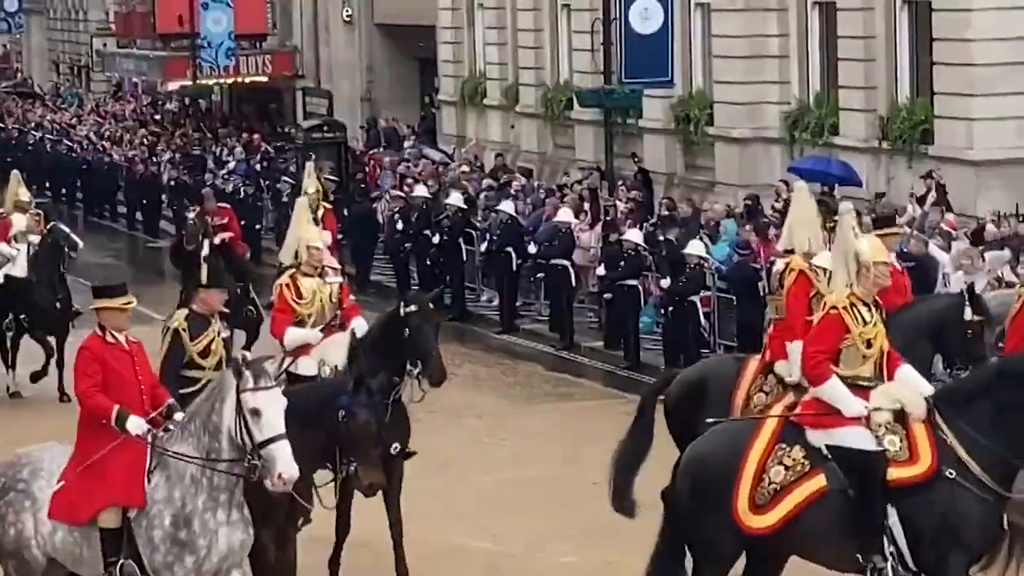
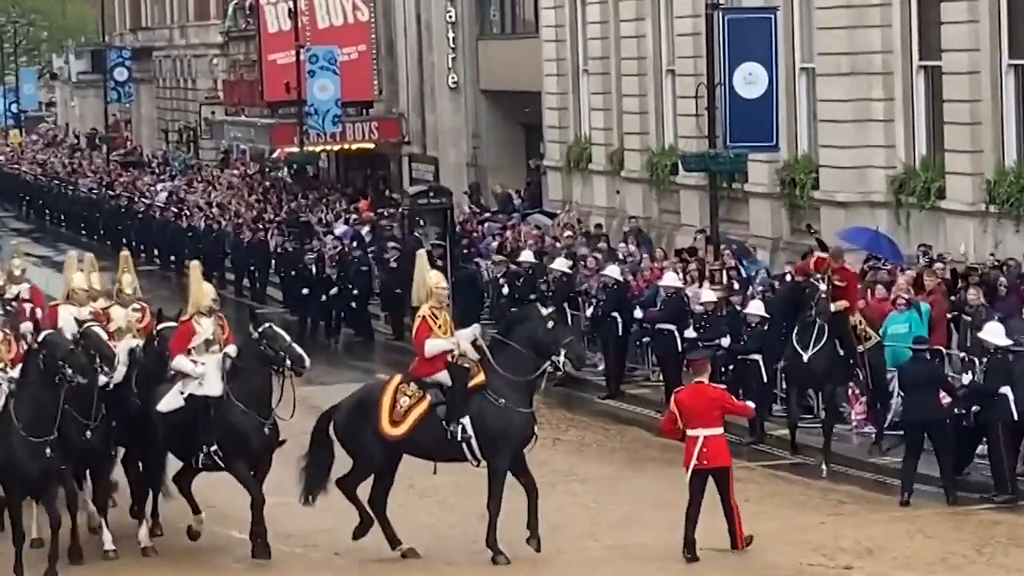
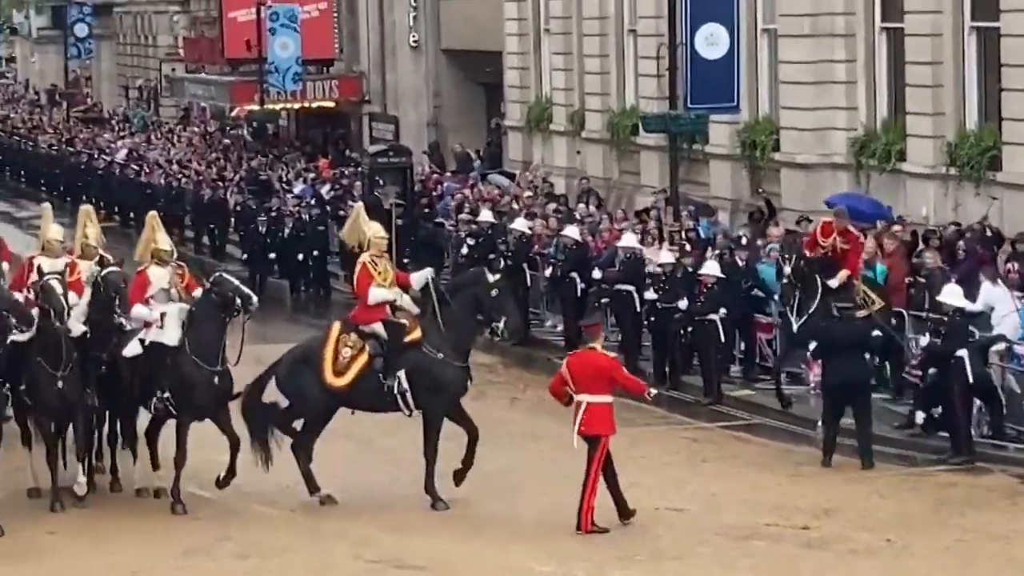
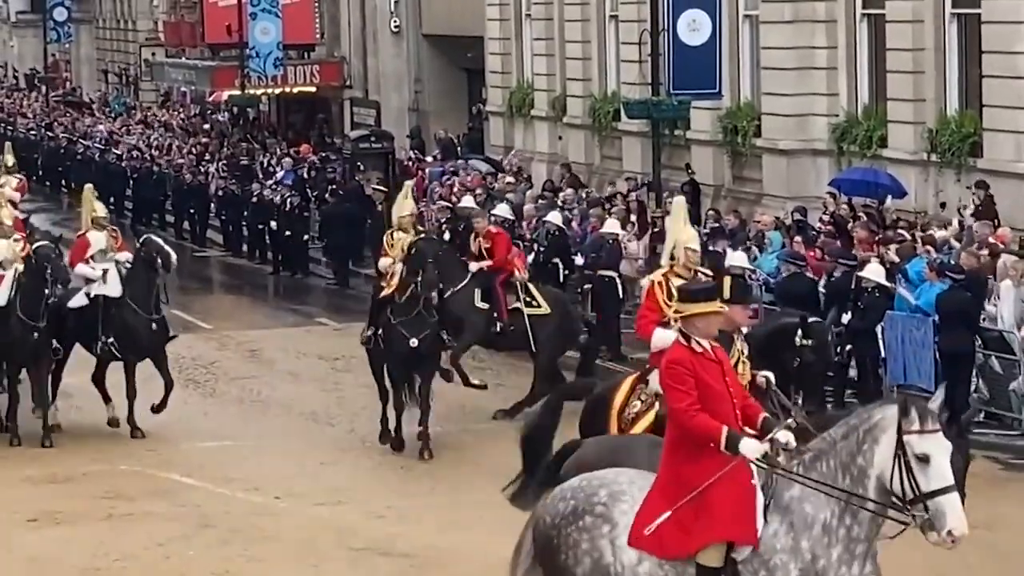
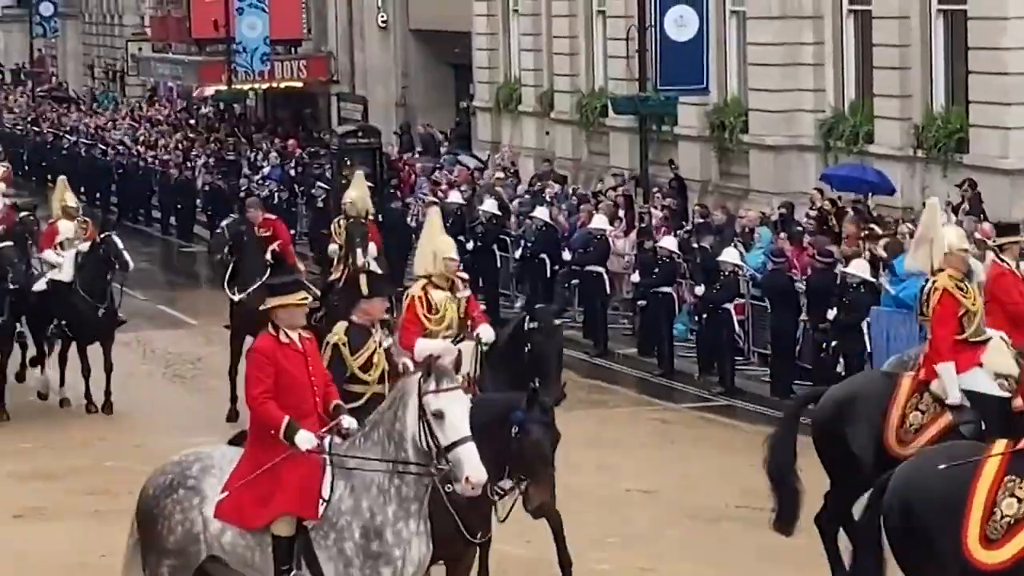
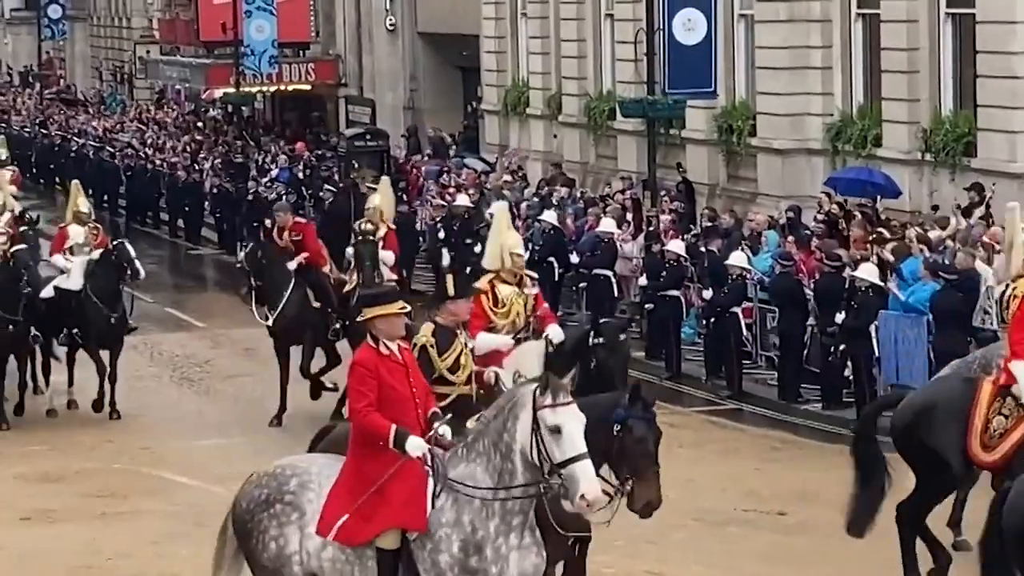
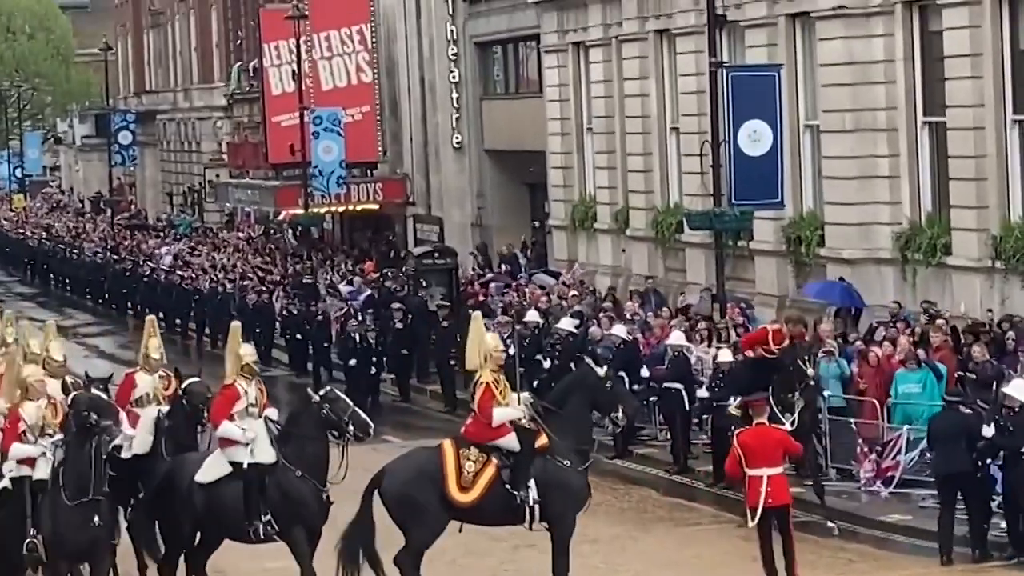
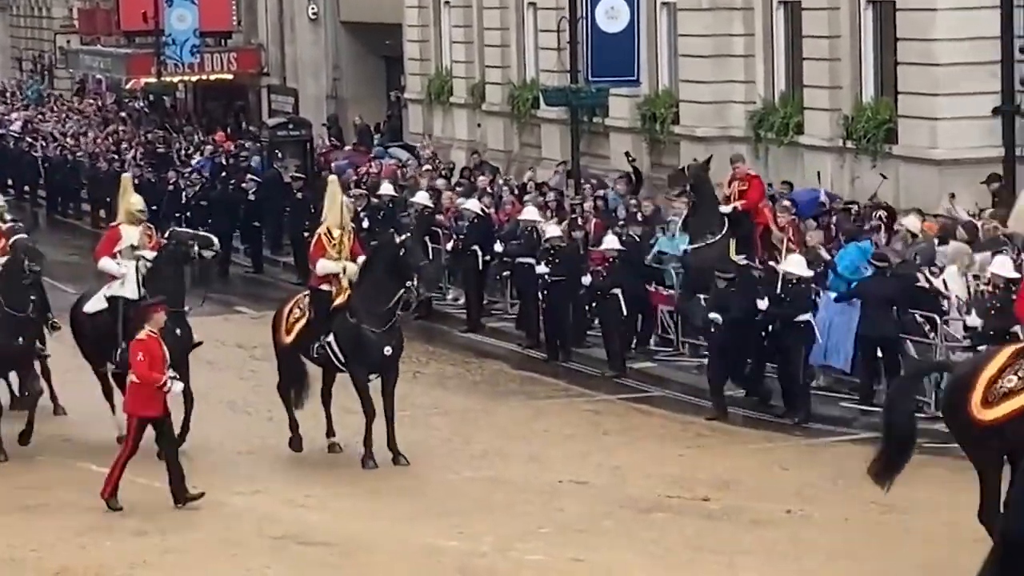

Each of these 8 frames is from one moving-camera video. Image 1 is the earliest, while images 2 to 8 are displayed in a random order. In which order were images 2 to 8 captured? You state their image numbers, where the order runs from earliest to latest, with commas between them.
5, 6, 4, 8, 3, 2, 7
